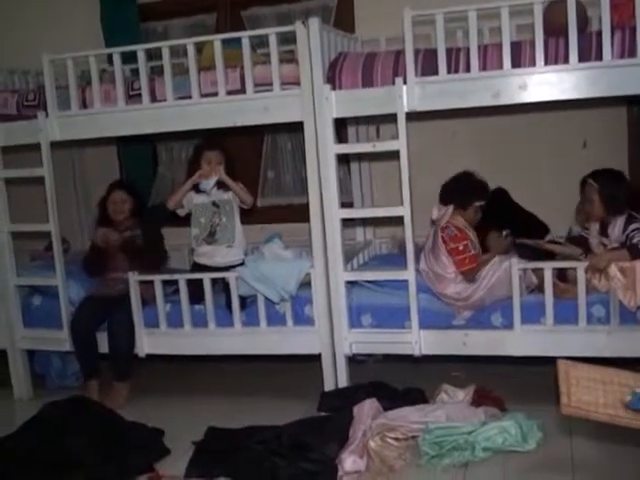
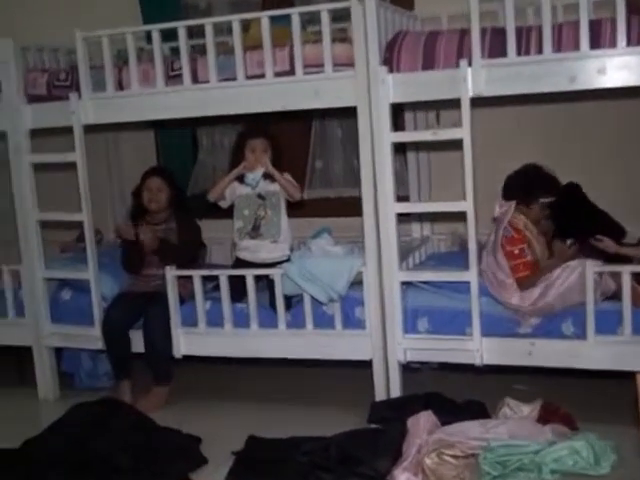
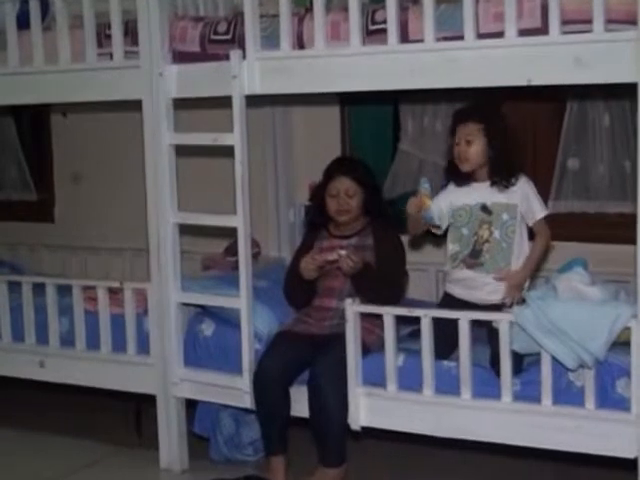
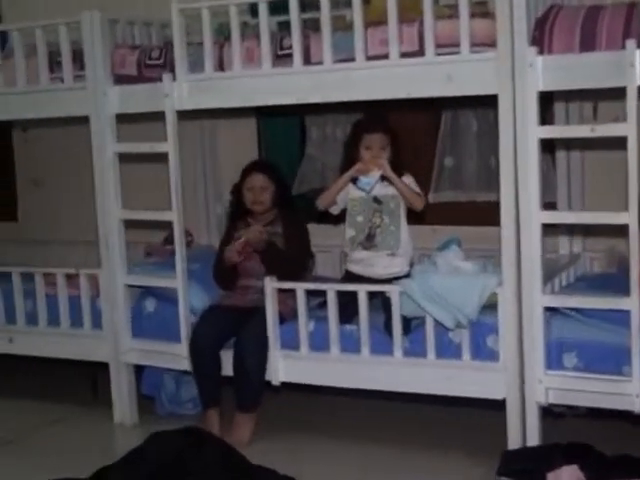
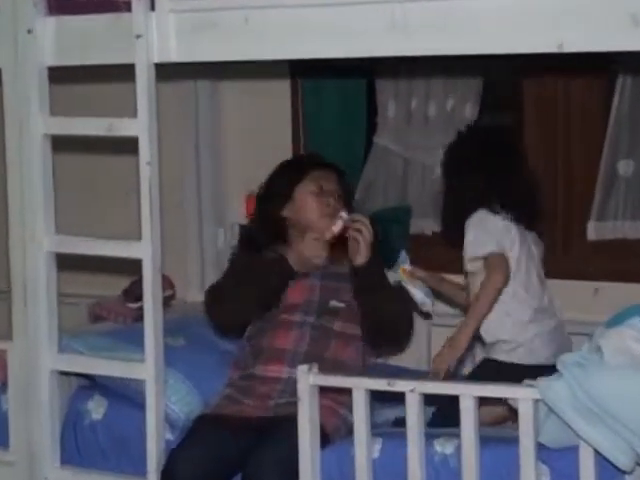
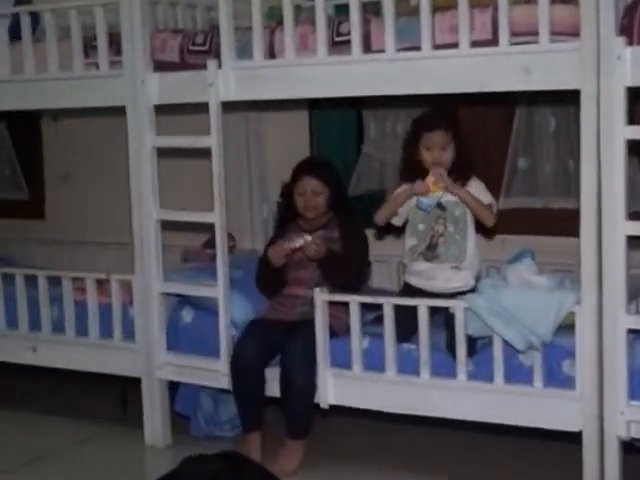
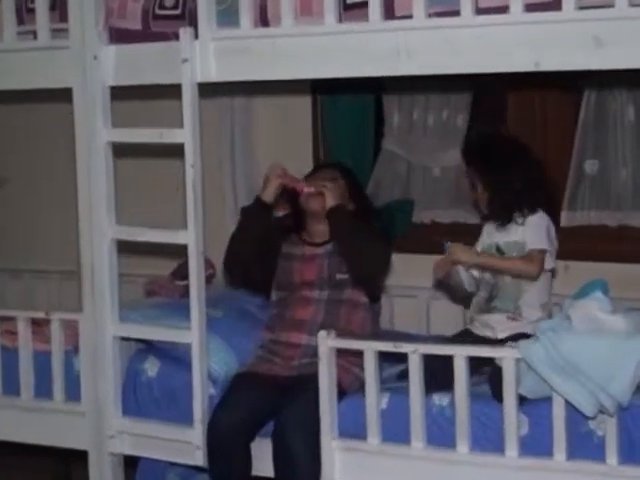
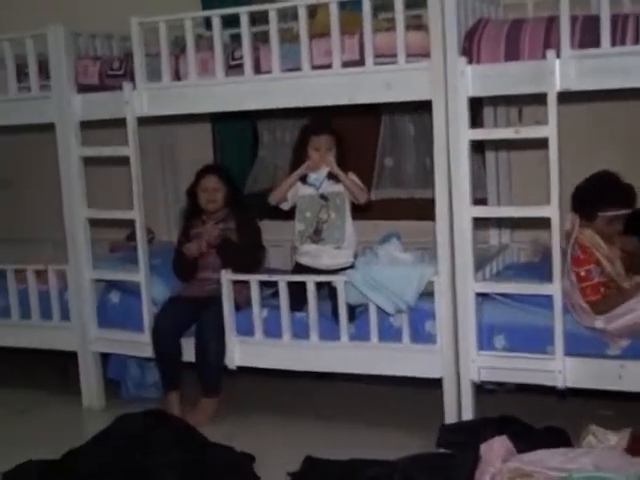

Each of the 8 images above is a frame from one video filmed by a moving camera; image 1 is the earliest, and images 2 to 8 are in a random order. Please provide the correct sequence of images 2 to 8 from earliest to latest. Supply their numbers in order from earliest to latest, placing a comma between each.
2, 8, 4, 6, 3, 7, 5
